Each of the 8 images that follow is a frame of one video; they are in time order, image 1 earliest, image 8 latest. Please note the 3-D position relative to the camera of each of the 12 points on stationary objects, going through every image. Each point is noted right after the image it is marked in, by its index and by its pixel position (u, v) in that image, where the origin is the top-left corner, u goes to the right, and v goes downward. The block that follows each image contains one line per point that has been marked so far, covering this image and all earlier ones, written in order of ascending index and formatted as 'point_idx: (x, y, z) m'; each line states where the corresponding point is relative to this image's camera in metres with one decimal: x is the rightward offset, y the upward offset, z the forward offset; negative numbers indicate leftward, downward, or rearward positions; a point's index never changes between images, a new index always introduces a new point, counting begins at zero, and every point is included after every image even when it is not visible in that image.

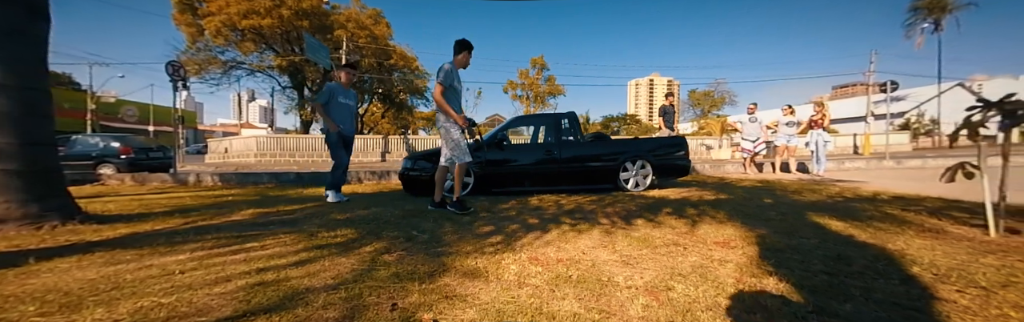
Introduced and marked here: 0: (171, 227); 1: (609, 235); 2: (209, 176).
0: (-3.1, -0.6, +2.9) m
1: (+0.8, -0.6, +2.7) m
2: (-6.9, -0.3, +7.2) m
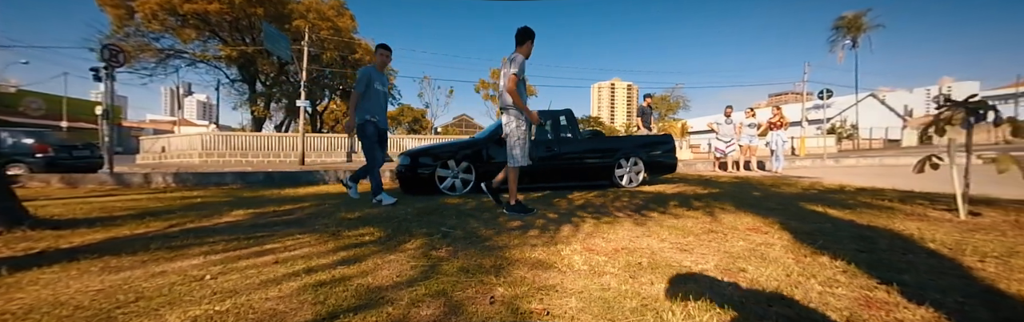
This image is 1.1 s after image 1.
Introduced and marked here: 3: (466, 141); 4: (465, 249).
0: (-2.8, -0.6, +2.5) m
1: (+1.1, -0.6, +2.7) m
2: (-7.1, -0.3, +6.4) m
3: (-0.7, +0.3, +5.2) m
4: (-0.3, -0.6, +2.1) m
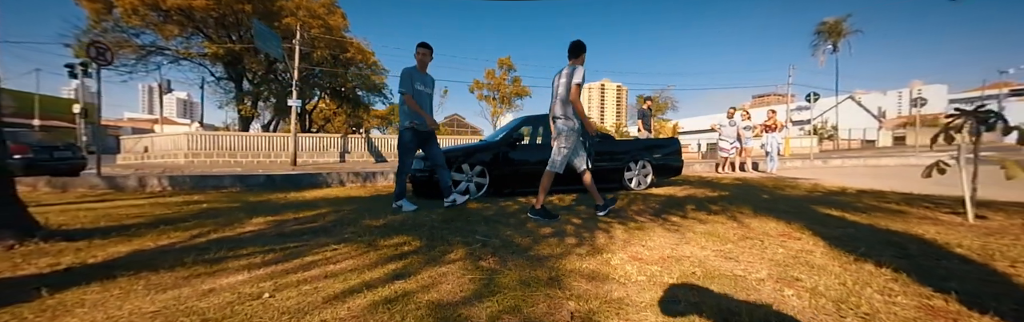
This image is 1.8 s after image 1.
0: (-2.5, -0.6, +2.4) m
1: (+1.4, -0.6, +2.8) m
2: (-6.9, -0.3, +6.1) m
3: (-0.5, +0.3, +5.2) m
4: (0.0, -0.7, +2.1) m
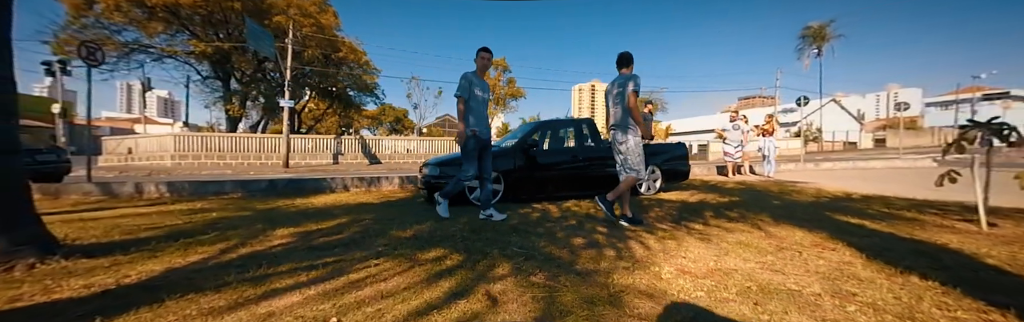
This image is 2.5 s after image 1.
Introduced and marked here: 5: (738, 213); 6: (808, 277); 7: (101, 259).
0: (-2.2, -0.7, +2.3) m
1: (+1.7, -0.7, +2.8) m
2: (-6.7, -0.4, +5.9) m
3: (-0.3, +0.2, +5.1) m
4: (+0.3, -0.7, +2.1) m
5: (+2.9, -0.7, +4.0) m
6: (+1.9, -0.7, +2.0) m
7: (-3.0, -0.7, +2.3) m
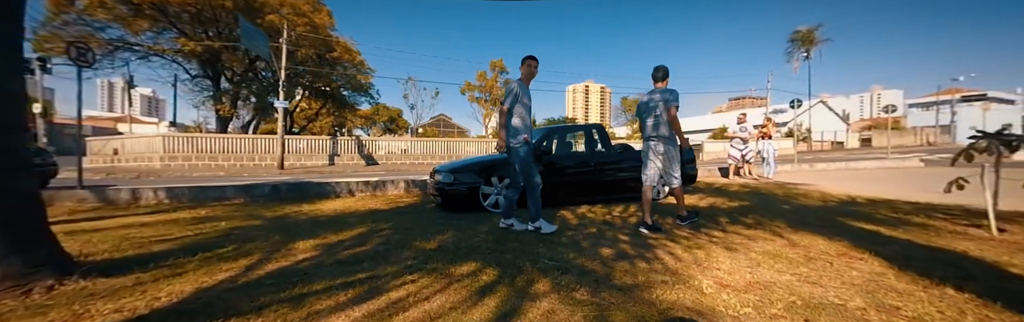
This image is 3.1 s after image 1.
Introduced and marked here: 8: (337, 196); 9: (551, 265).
0: (-1.9, -0.8, +2.3) m
1: (+2.0, -0.8, +2.8) m
2: (-6.5, -0.5, +5.7) m
3: (-0.1, +0.1, +5.1) m
4: (+0.6, -0.8, +2.1) m
5: (+3.1, -0.7, +4.0) m
6: (+2.1, -0.8, +2.0) m
7: (-2.7, -0.8, +2.2) m
8: (-3.6, -0.7, +6.5) m
9: (+0.3, -0.8, +2.5) m
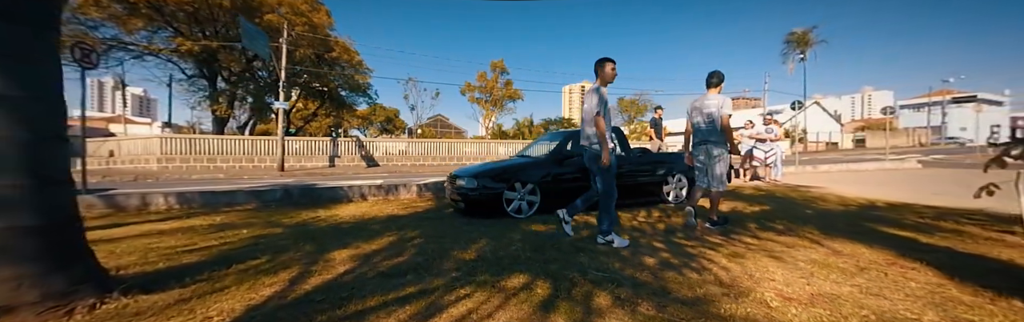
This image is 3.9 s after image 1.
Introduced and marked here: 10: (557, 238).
0: (-1.5, -0.9, +2.2) m
1: (+2.4, -0.9, +2.8) m
2: (-6.2, -0.6, +5.6) m
3: (+0.3, 0.0, +5.1) m
4: (+1.0, -0.9, +2.0) m
5: (+3.4, -0.8, +4.0) m
6: (+2.5, -0.9, +2.0) m
7: (-2.3, -0.9, +2.1) m
8: (-3.3, -0.8, +6.4) m
9: (+0.7, -0.9, +2.5) m
10: (+0.5, -0.9, +3.5) m
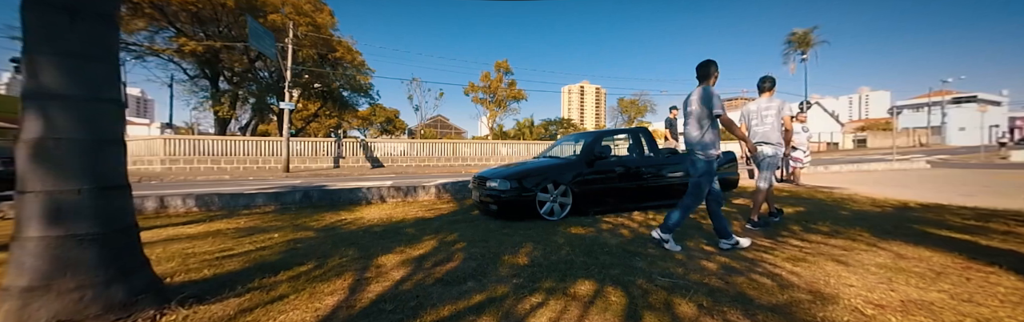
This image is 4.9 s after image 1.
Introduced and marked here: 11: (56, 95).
0: (-1.0, -0.9, +2.1) m
1: (+2.9, -0.9, +2.7) m
2: (-5.7, -0.6, +5.4) m
3: (+0.7, 0.0, +5.0) m
4: (+1.5, -0.9, +1.9) m
5: (+3.9, -0.8, +4.0) m
6: (+3.0, -0.9, +1.9) m
7: (-1.8, -0.9, +2.0) m
8: (-2.8, -0.8, +6.3) m
9: (+1.2, -0.9, +2.4) m
10: (+1.0, -0.9, +3.4) m
11: (-2.3, +0.3, +1.6) m
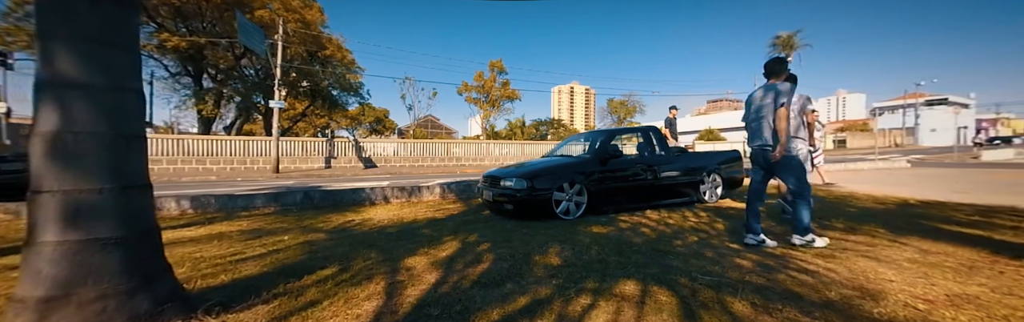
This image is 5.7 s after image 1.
0: (-0.7, -0.9, +1.9) m
1: (+3.2, -0.8, +2.7) m
2: (-5.5, -0.6, +5.1) m
3: (+0.9, 0.0, +4.9) m
4: (+1.8, -0.9, +1.9) m
5: (+4.2, -0.8, +4.0) m
6: (+3.3, -0.9, +1.9) m
7: (-1.5, -0.9, +1.8) m
8: (-2.7, -0.8, +6.1) m
9: (+1.5, -0.9, +2.3) m
10: (+1.3, -0.8, +3.4) m
11: (-2.0, +0.4, +1.4) m
